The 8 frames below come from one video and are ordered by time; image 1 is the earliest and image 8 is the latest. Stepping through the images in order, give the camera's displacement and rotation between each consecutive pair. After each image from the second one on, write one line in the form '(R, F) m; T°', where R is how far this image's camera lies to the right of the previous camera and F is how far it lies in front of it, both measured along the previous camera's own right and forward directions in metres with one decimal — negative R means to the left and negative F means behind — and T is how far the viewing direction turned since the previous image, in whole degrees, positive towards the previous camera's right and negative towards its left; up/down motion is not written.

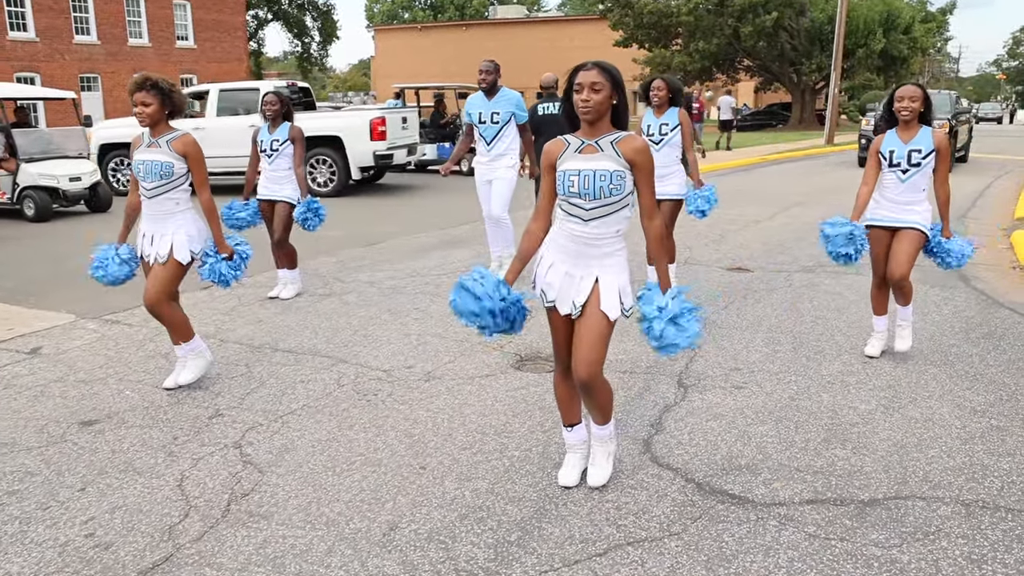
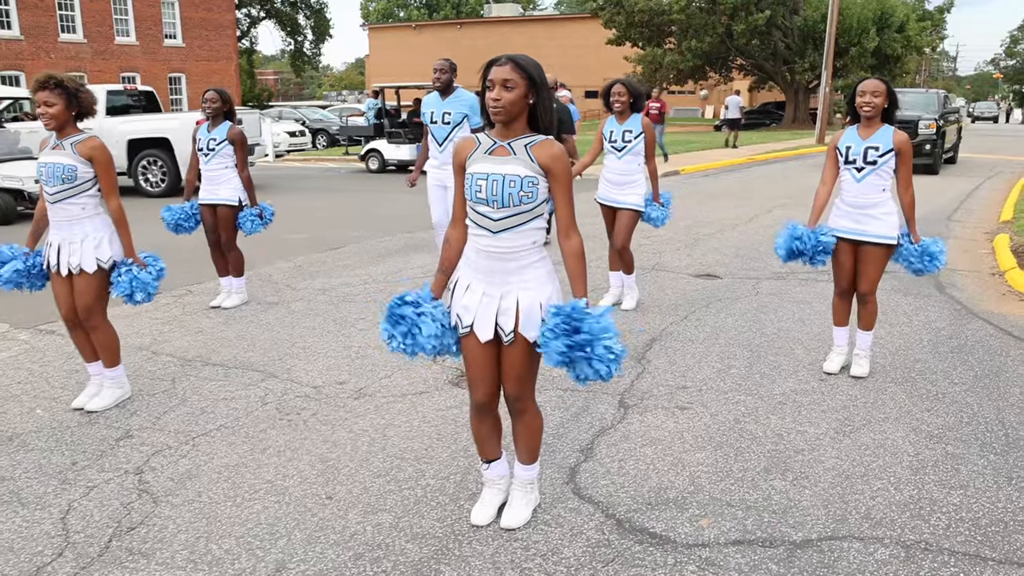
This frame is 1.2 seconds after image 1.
(+0.4, +0.3) m; 0°
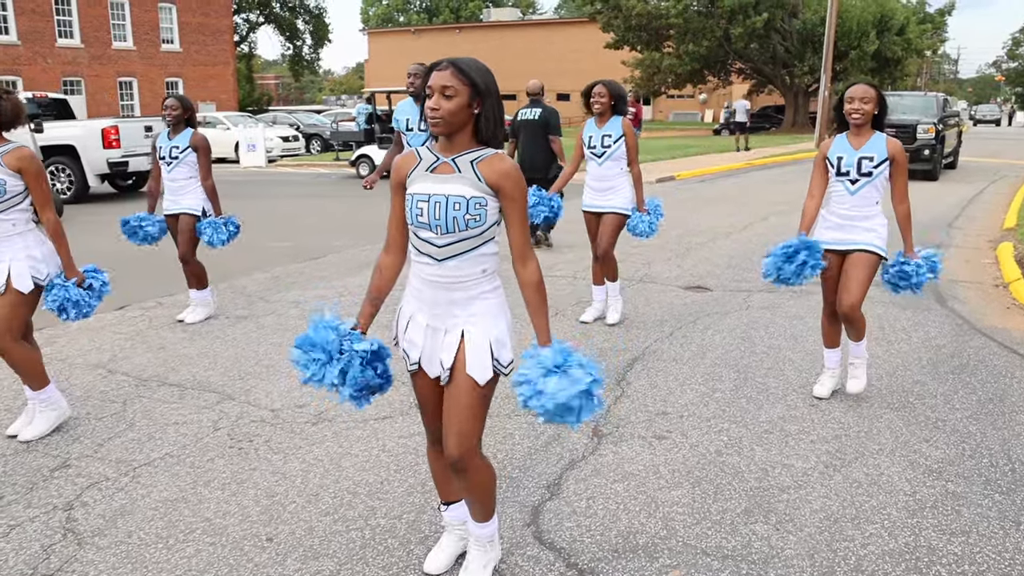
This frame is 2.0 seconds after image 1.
(+0.2, +0.3) m; 0°
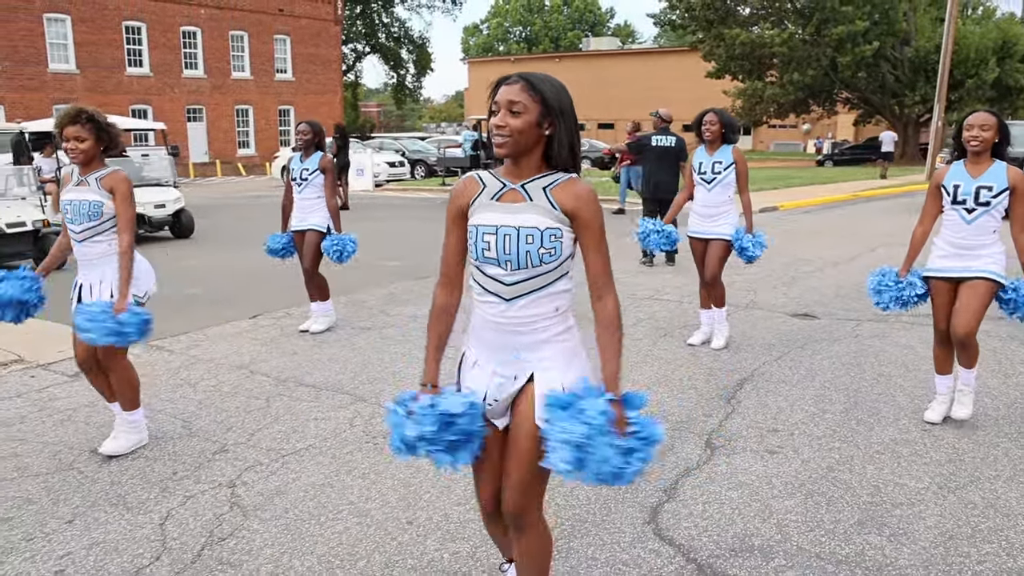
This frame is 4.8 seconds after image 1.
(-0.2, -0.3) m; -6°
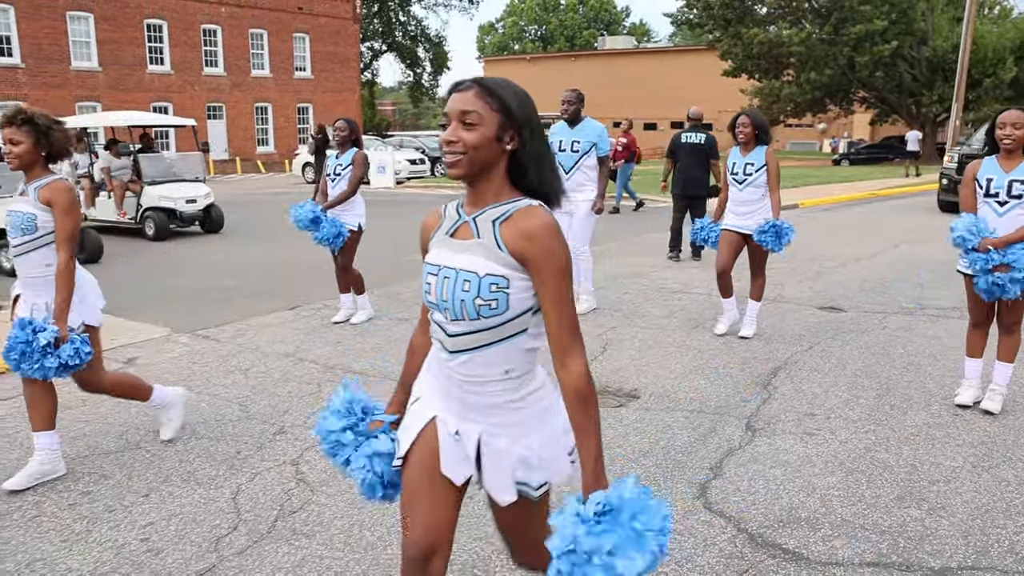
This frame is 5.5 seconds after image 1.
(-0.2, -0.2) m; -1°
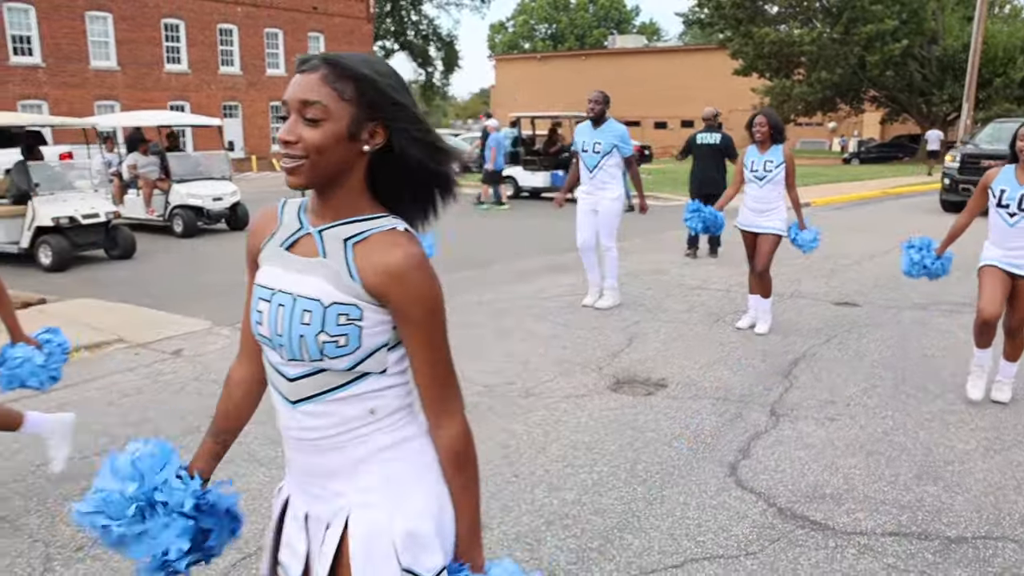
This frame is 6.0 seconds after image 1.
(-0.2, -0.3) m; -1°
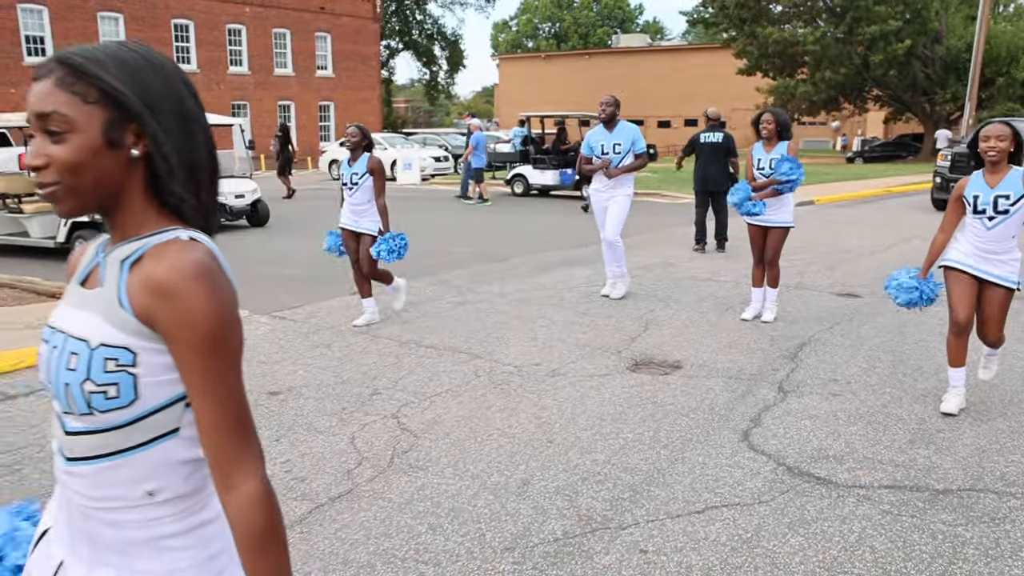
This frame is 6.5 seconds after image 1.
(-0.2, -0.4) m; 0°
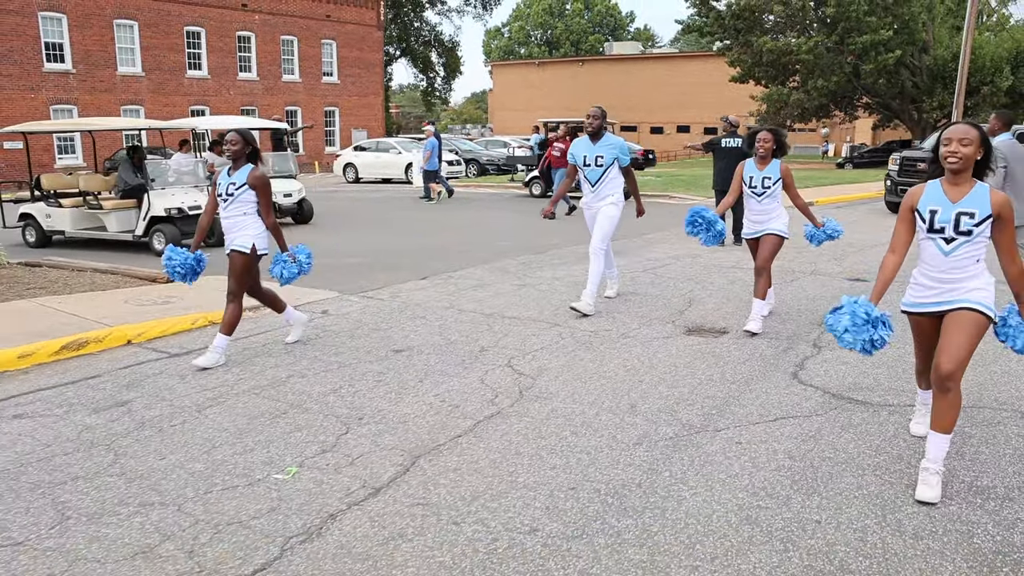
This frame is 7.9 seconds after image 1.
(-0.8, -1.2) m; +1°
